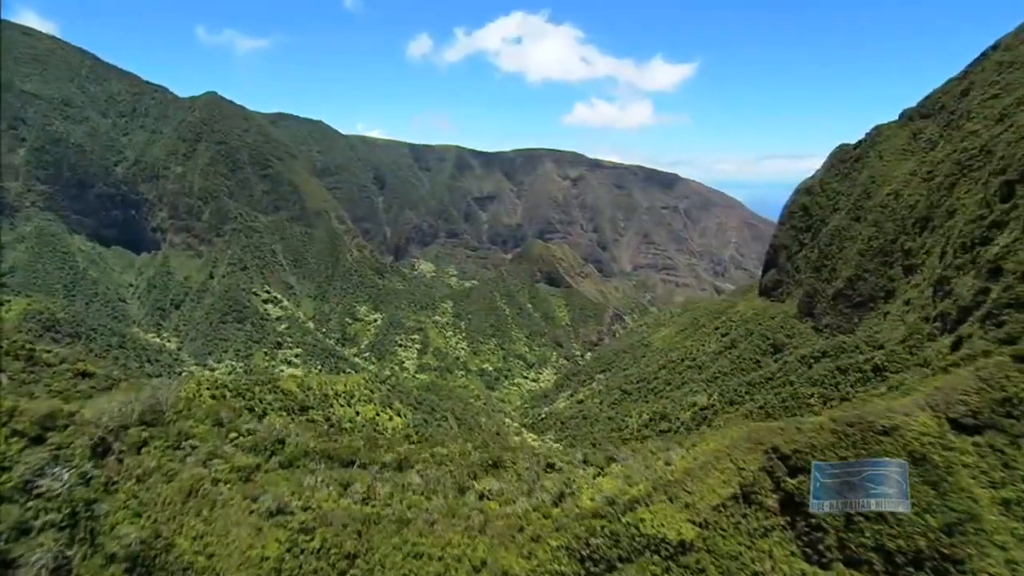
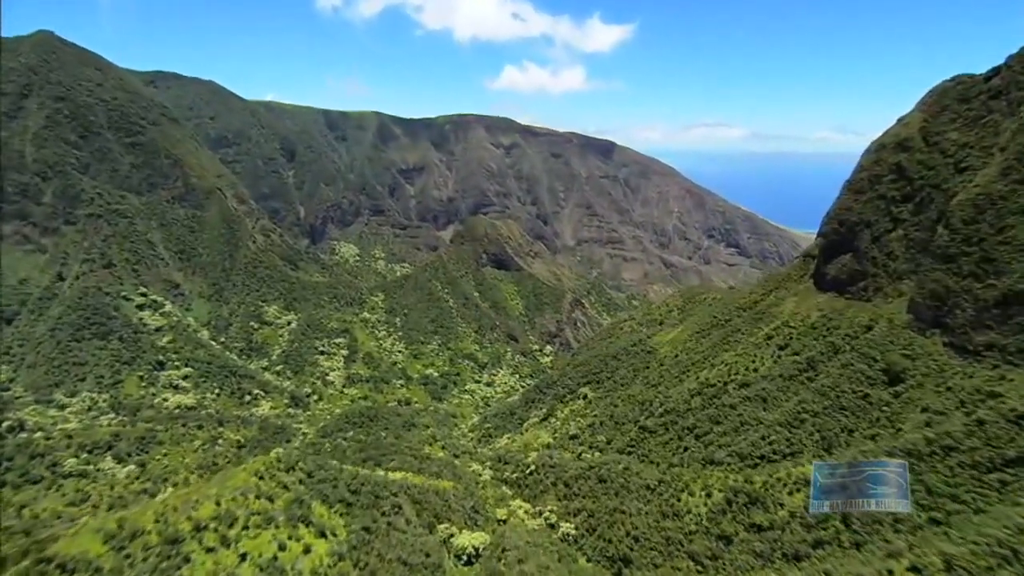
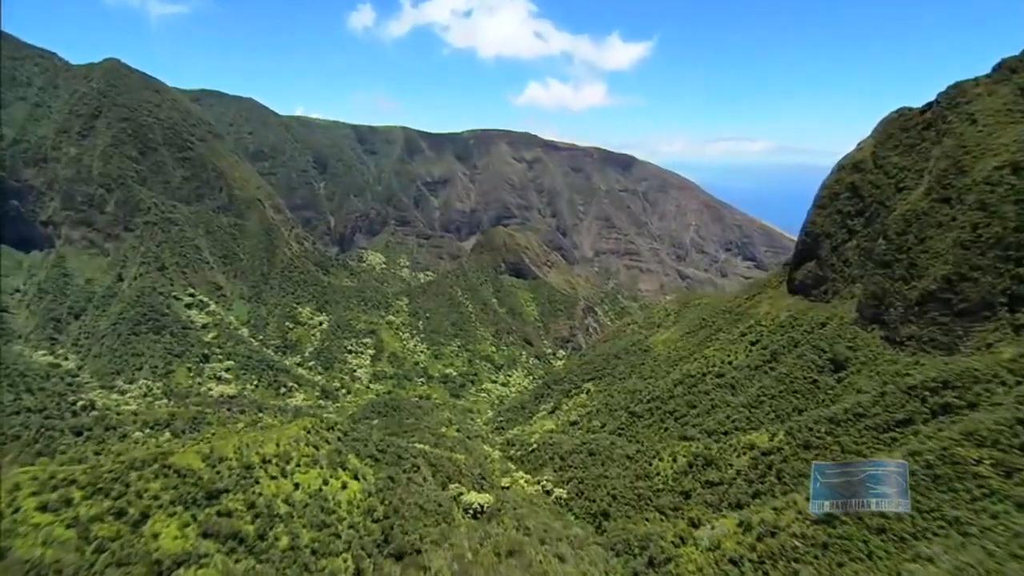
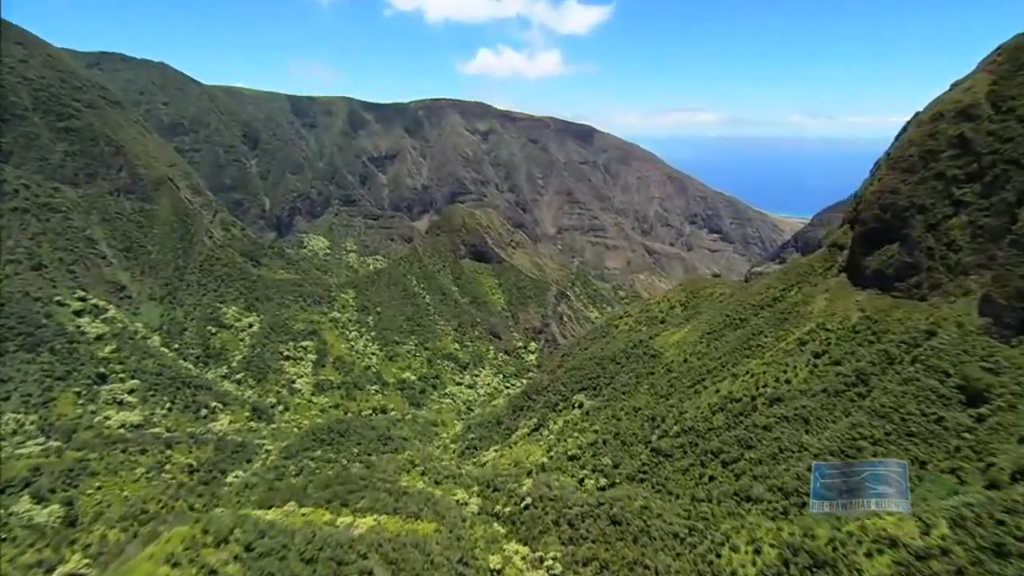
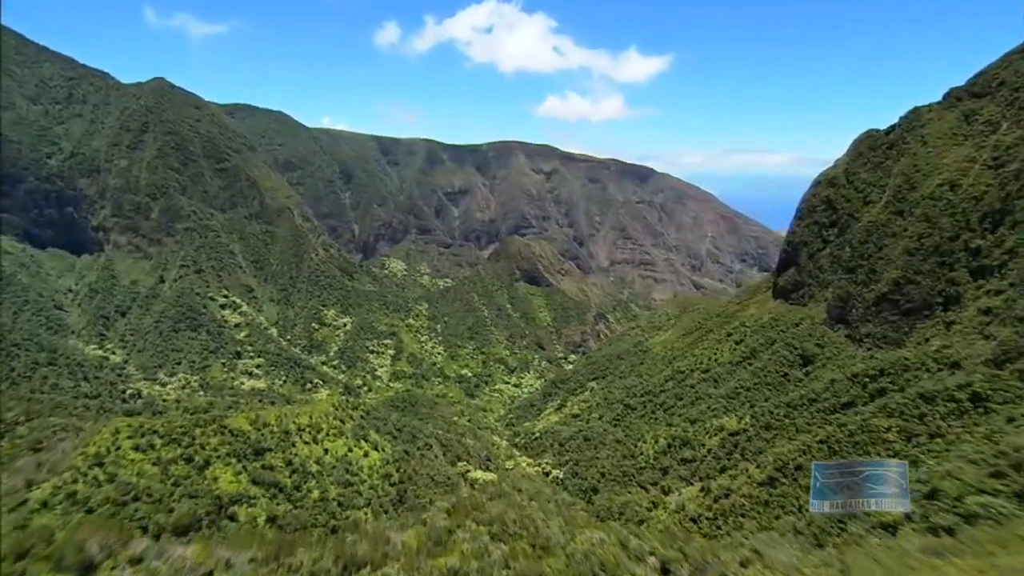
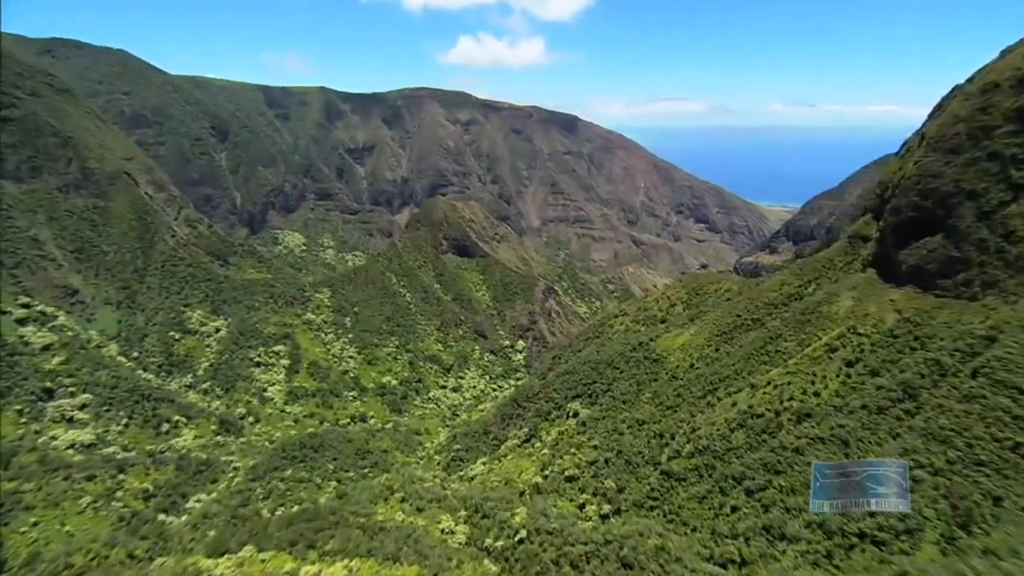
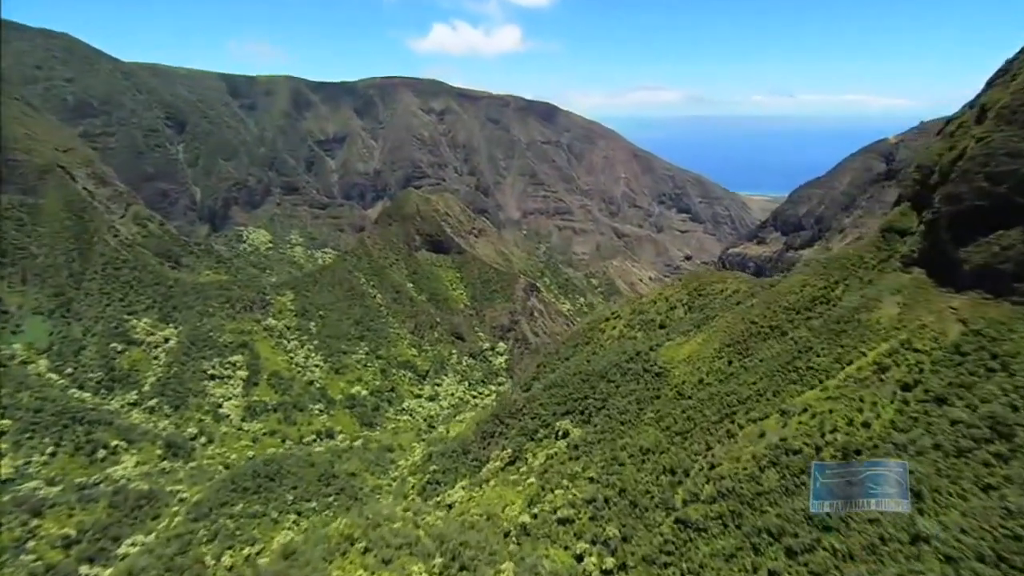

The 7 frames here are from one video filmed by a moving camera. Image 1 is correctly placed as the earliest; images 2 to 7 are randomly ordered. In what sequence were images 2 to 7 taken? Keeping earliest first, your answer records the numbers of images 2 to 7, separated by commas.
5, 3, 2, 4, 6, 7
